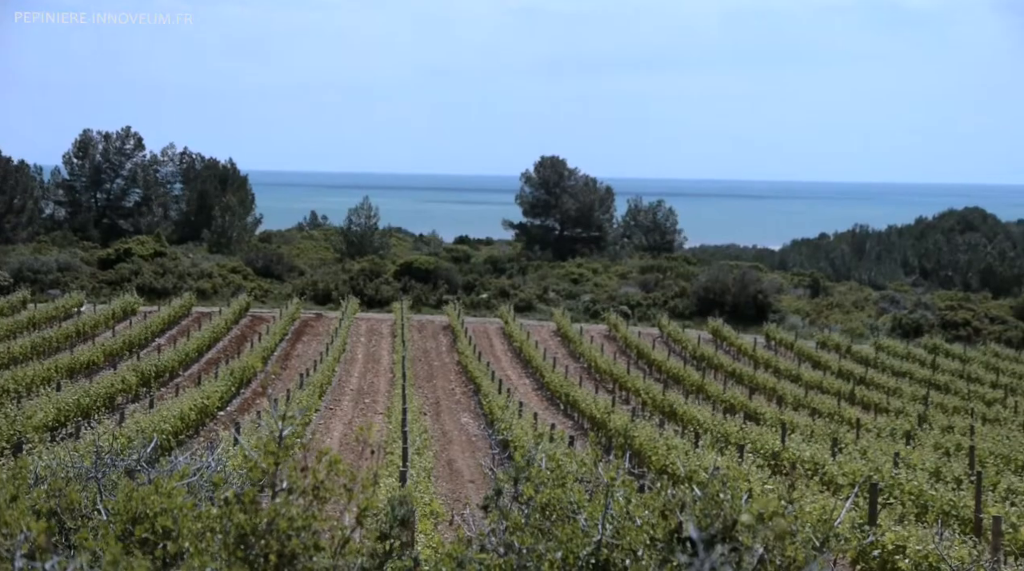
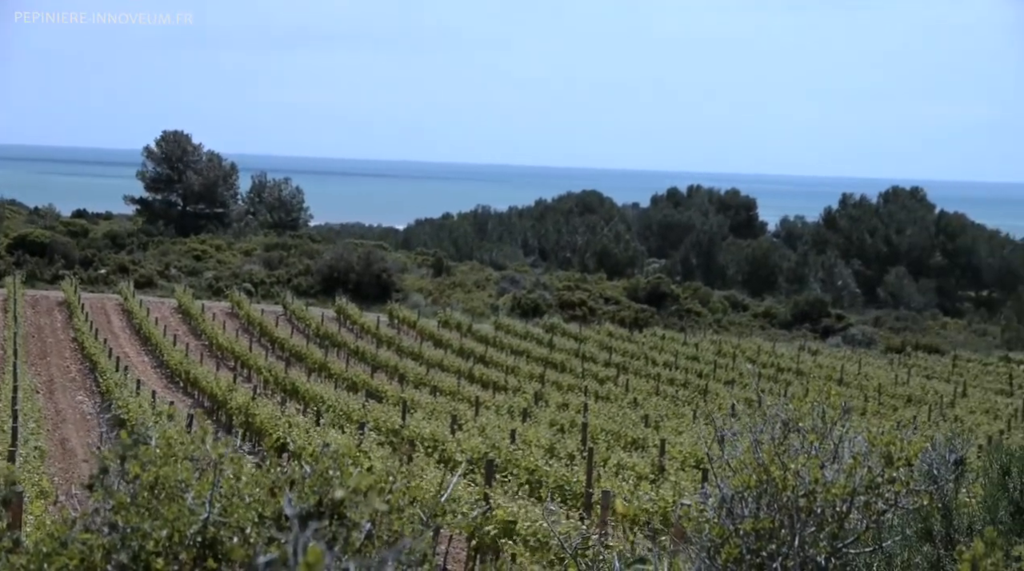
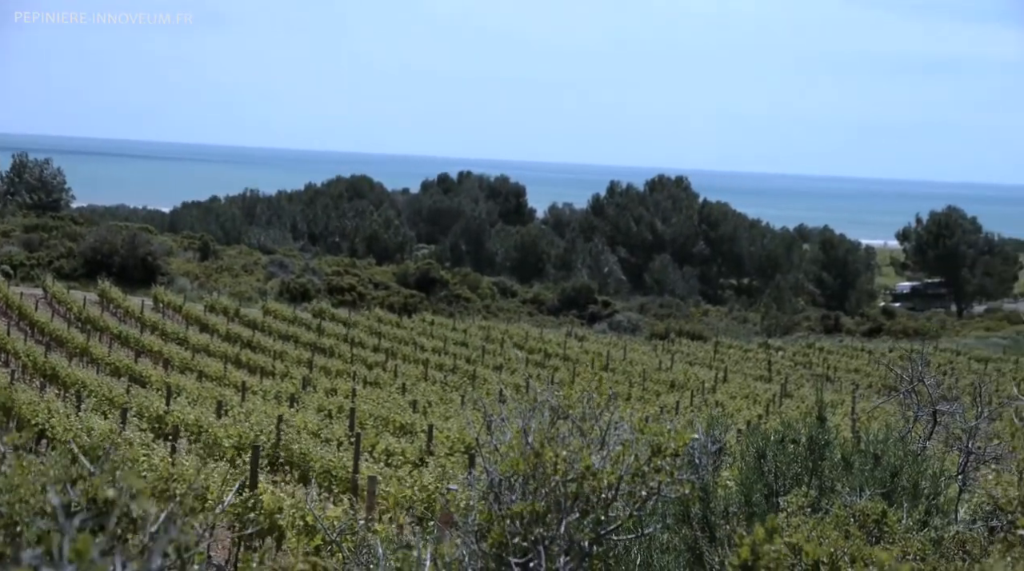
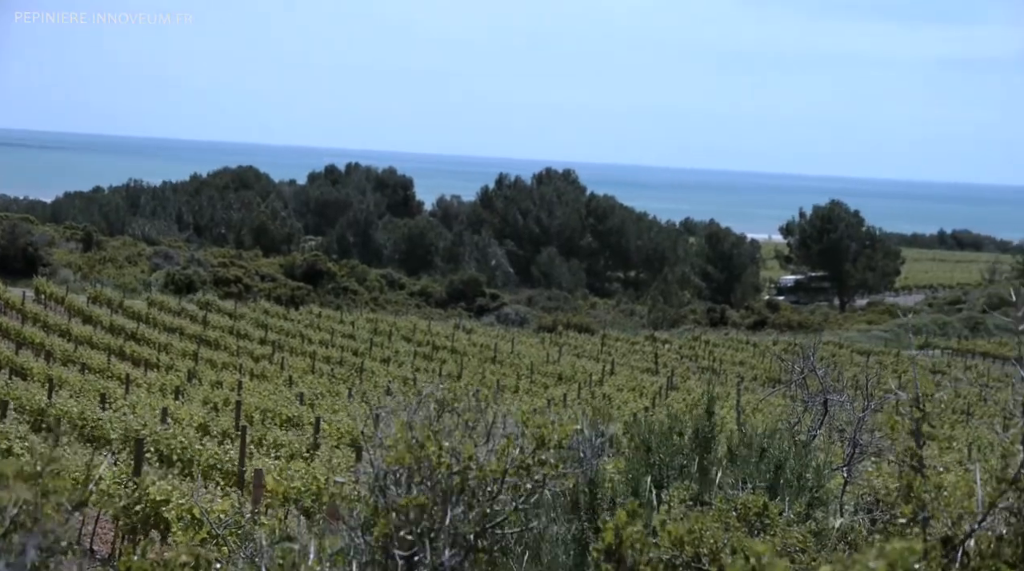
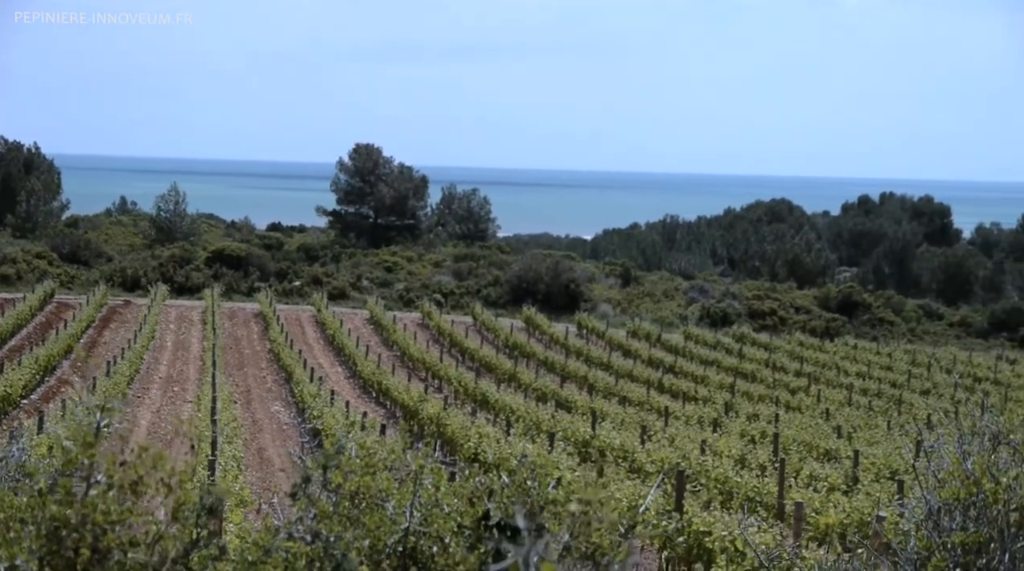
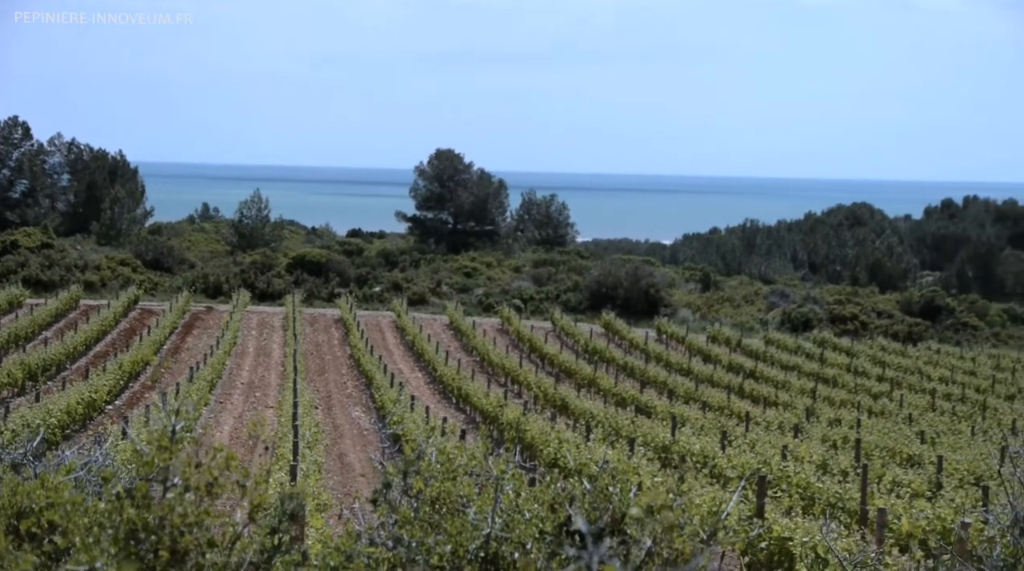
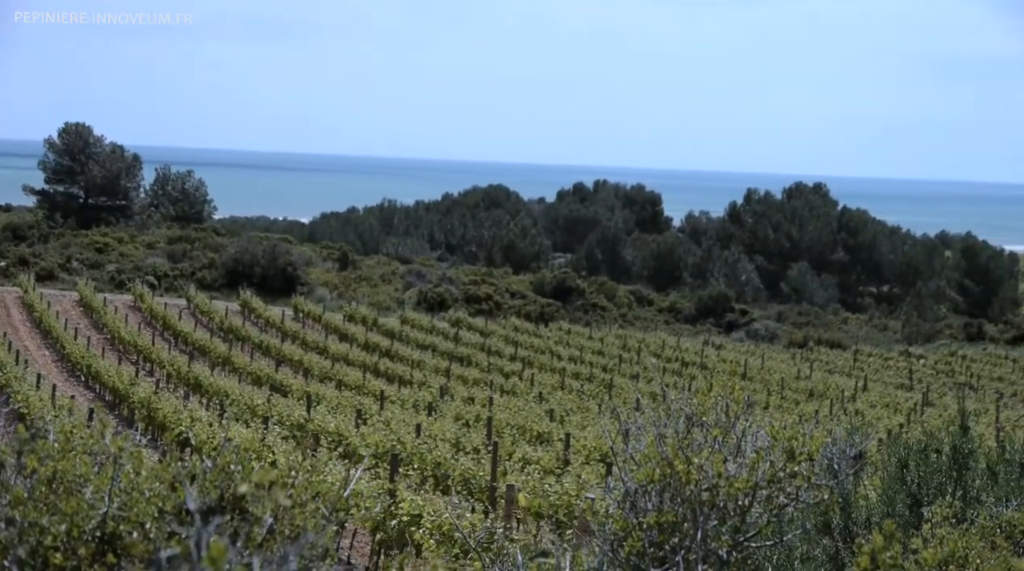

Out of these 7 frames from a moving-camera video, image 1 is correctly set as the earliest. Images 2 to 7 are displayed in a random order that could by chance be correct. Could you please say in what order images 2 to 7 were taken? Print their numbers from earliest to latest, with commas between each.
6, 5, 2, 7, 3, 4
